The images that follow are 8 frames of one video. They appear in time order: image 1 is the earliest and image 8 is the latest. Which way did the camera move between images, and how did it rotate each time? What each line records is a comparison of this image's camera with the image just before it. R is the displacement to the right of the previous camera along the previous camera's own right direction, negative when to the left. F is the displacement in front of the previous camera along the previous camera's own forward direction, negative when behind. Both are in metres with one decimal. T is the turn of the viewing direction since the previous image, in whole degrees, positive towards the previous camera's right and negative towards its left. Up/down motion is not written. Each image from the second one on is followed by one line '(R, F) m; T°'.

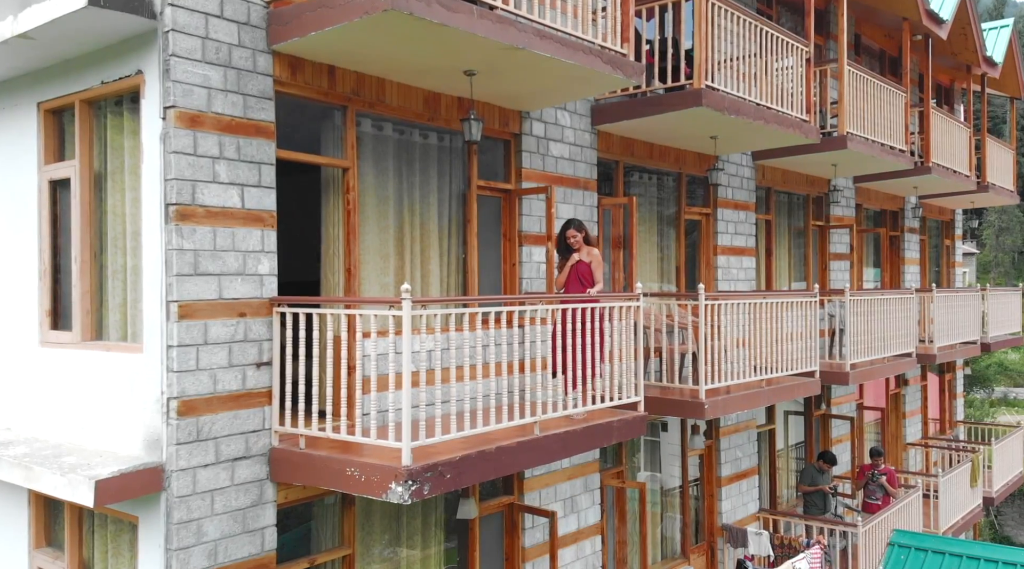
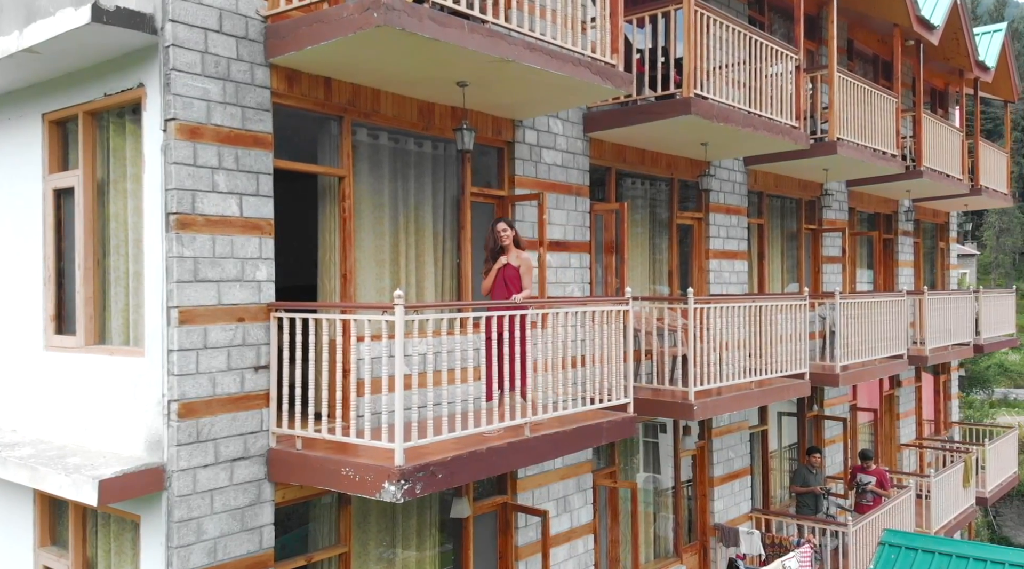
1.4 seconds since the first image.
(+0.1, -0.2) m; 0°
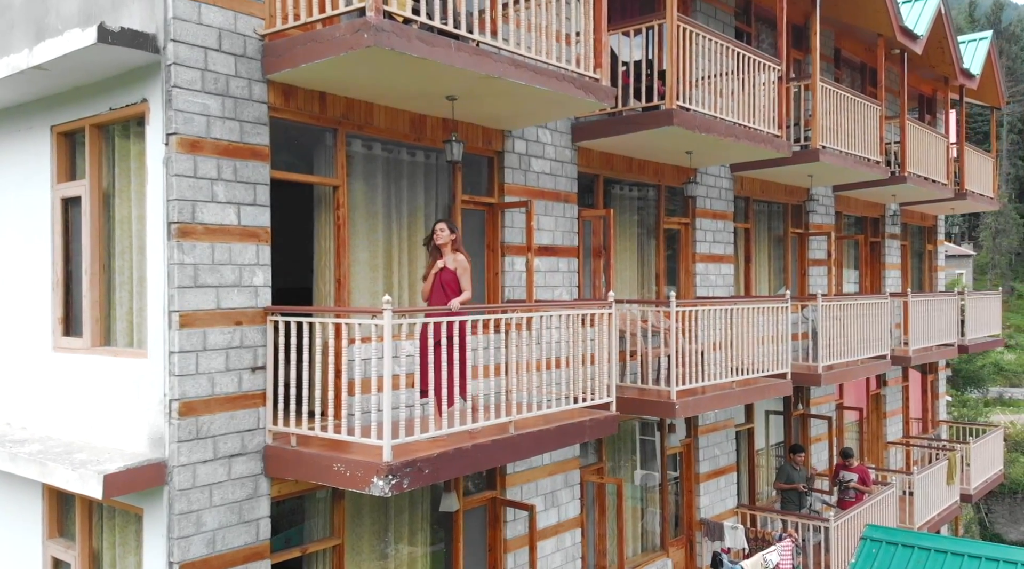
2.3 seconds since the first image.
(+0.1, -0.4) m; 0°
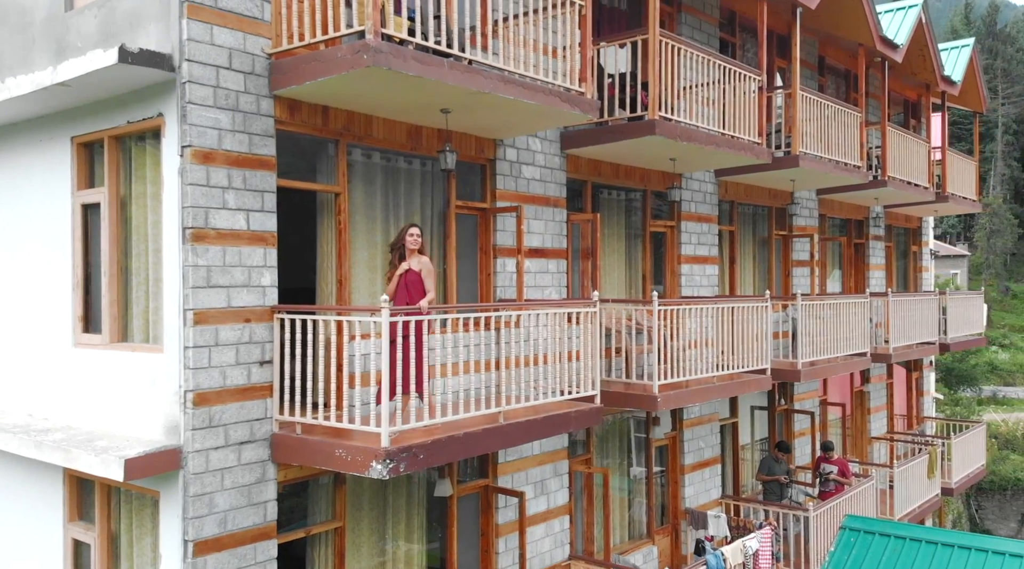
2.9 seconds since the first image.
(+0.1, -0.6) m; 0°
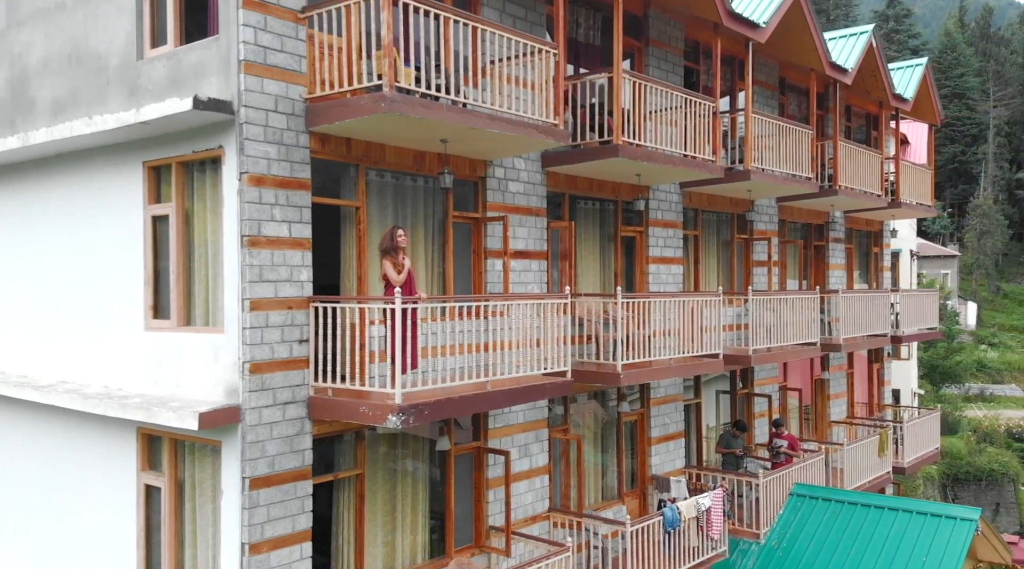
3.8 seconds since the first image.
(+0.2, -2.3) m; 0°
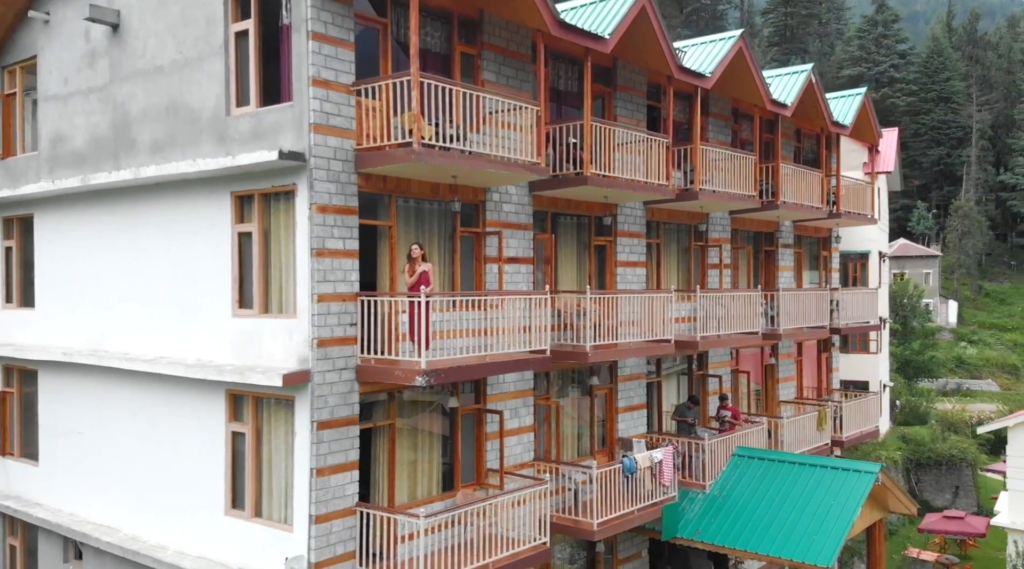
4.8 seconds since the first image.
(+0.1, -4.1) m; 0°
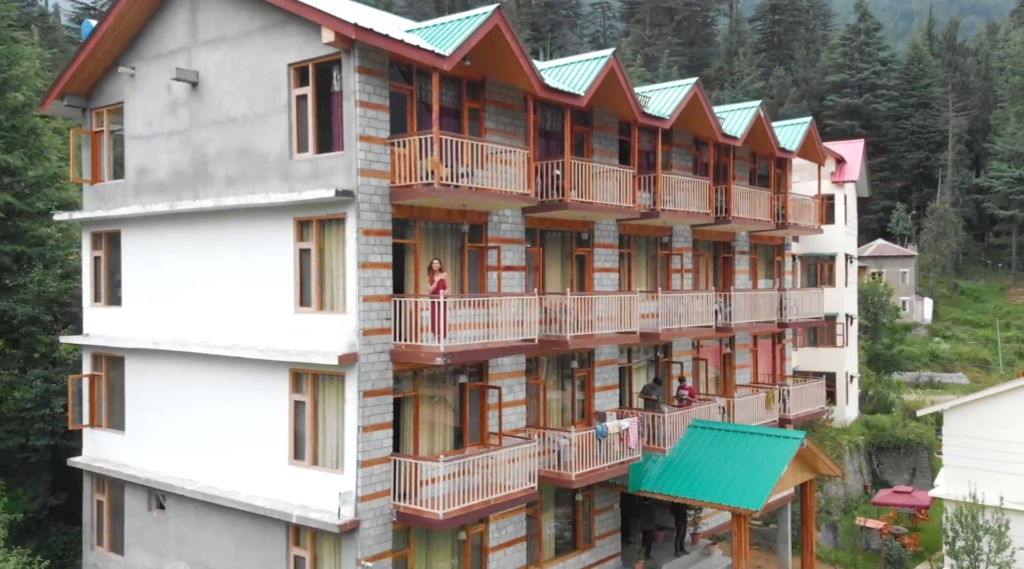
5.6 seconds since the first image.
(0.0, -4.8) m; 0°
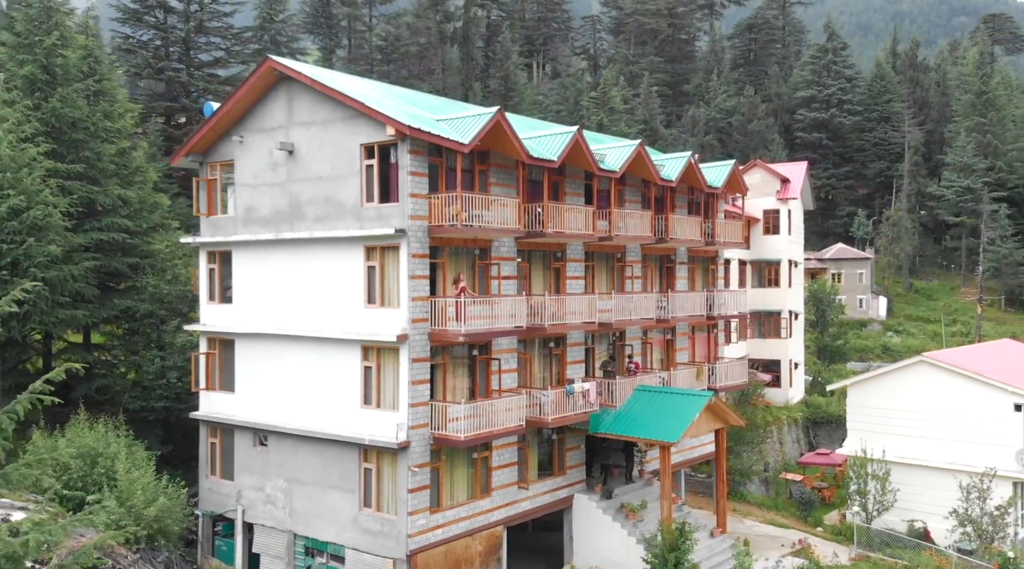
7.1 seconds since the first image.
(0.0, -10.6) m; 0°
